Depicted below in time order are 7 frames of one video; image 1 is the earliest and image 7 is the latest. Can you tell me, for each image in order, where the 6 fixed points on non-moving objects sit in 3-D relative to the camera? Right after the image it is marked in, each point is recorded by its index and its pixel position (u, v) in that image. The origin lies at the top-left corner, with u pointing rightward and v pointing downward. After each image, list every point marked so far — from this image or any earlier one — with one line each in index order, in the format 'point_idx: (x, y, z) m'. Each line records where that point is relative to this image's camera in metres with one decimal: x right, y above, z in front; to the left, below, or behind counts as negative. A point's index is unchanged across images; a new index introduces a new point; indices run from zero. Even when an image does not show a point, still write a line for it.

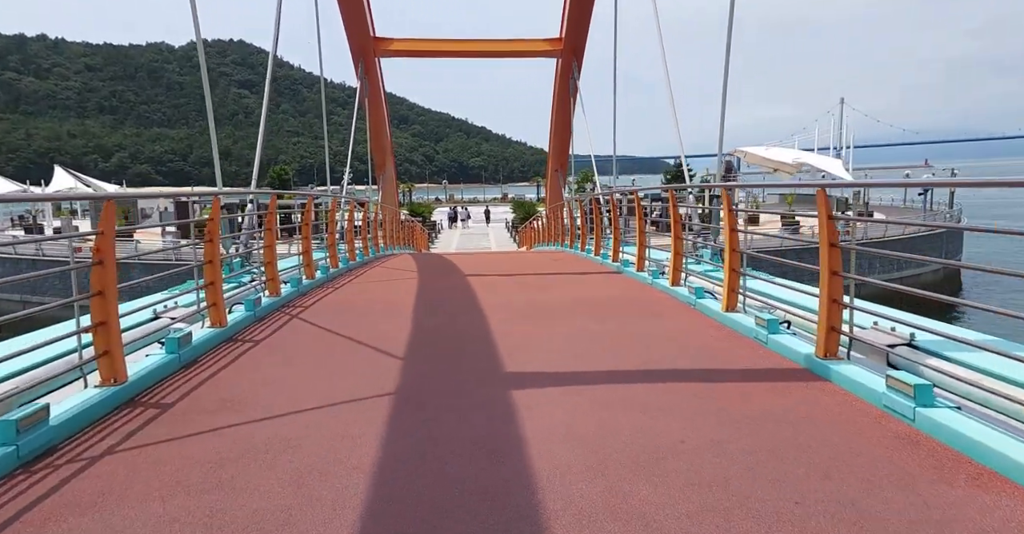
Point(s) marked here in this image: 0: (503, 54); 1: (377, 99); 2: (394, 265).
0: (-0.2, +5.8, +14.9) m
1: (-4.1, +5.0, +16.3) m
2: (-1.9, 0.0, +9.6) m
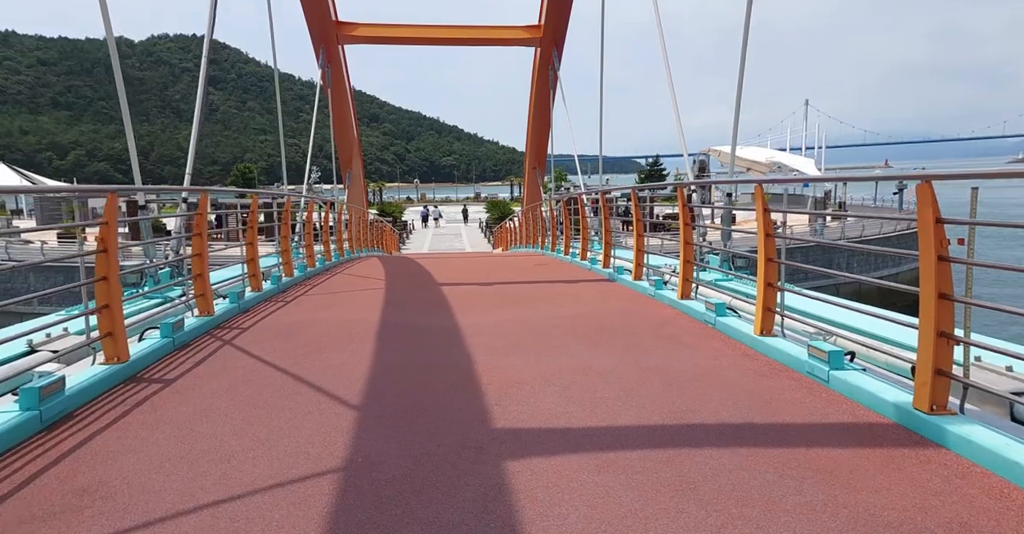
0: (-0.8, +5.7, +14.1) m
1: (-4.8, +4.9, +15.2) m
2: (-2.3, -0.1, +8.7) m
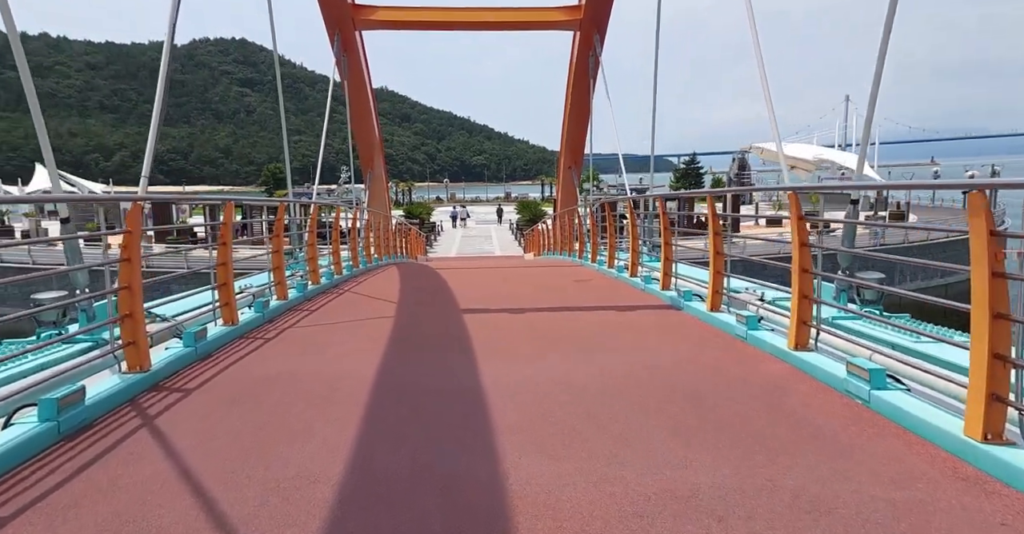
0: (0.0, +5.5, +12.8) m
1: (-3.9, +4.7, +14.1) m
2: (-1.8, -0.3, +7.5) m
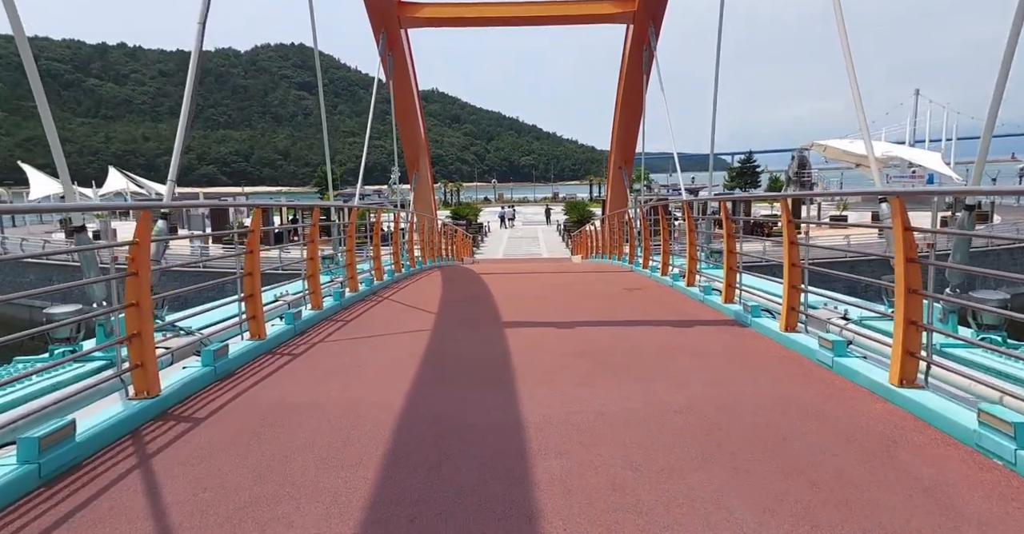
0: (+1.1, +5.4, +12.3) m
1: (-2.7, +4.7, +14.0) m
2: (-1.2, -0.4, +7.2) m
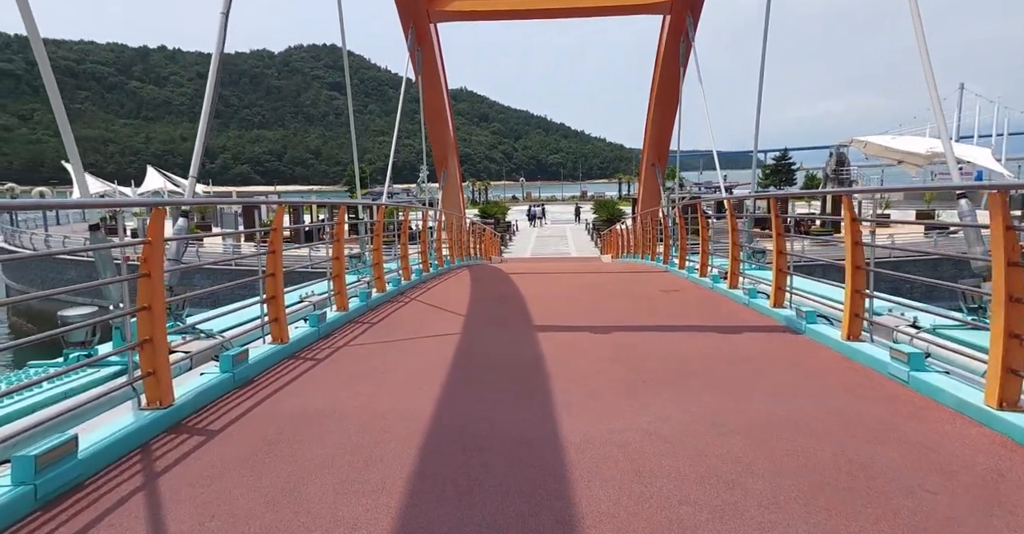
0: (+1.8, +5.4, +11.9) m
1: (-1.9, +4.7, +13.8) m
2: (-0.8, -0.4, +7.0) m
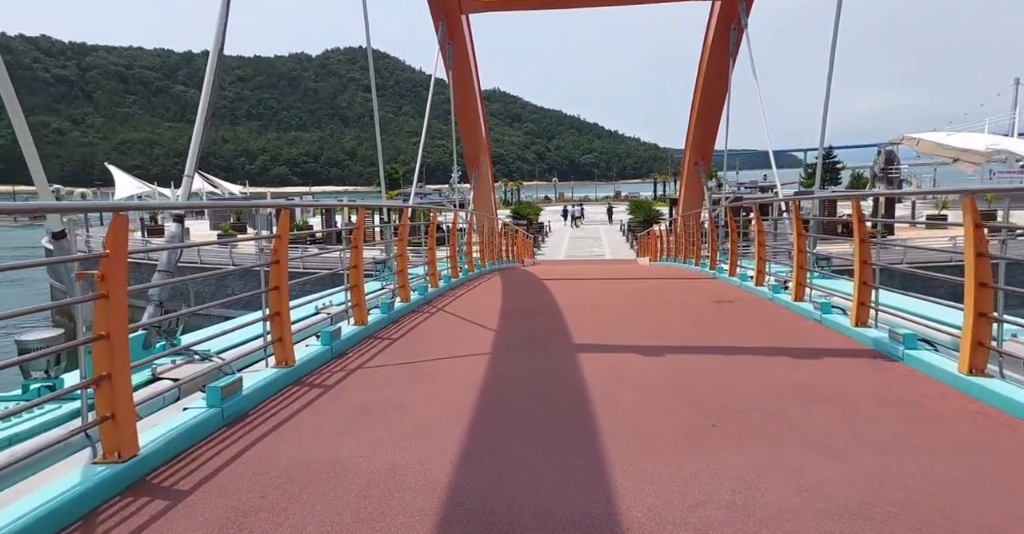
0: (+2.5, +5.3, +11.2) m
1: (-1.1, +4.6, +13.3) m
2: (-0.4, -0.5, +6.4) m
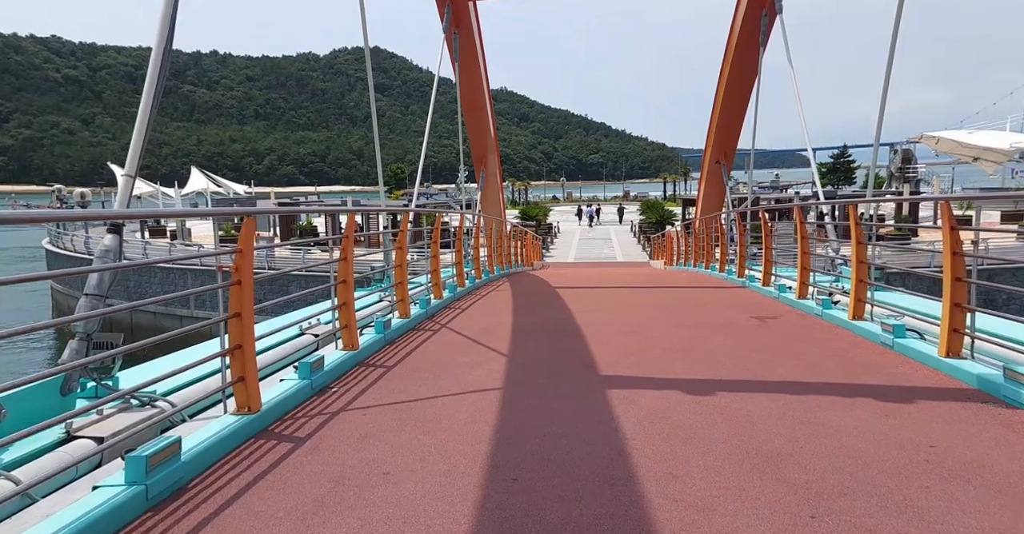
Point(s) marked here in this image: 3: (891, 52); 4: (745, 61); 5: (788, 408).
0: (+2.7, +5.2, +10.4) m
1: (-0.9, +4.5, +12.6) m
2: (-0.3, -0.6, +5.7) m
3: (+4.4, +2.5, +6.7) m
4: (+4.8, +4.4, +12.1) m
5: (+1.6, -0.8, +3.2) m
